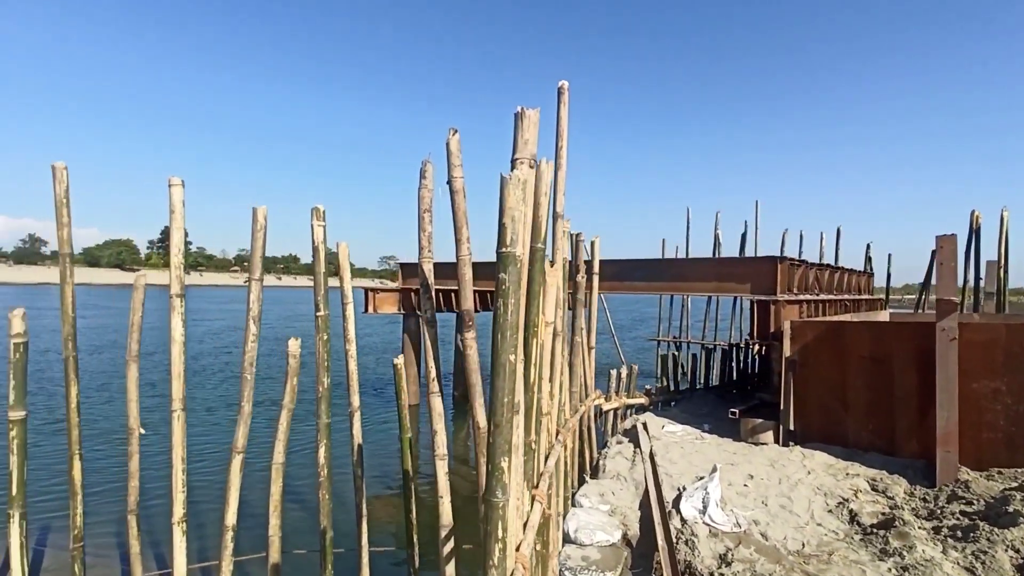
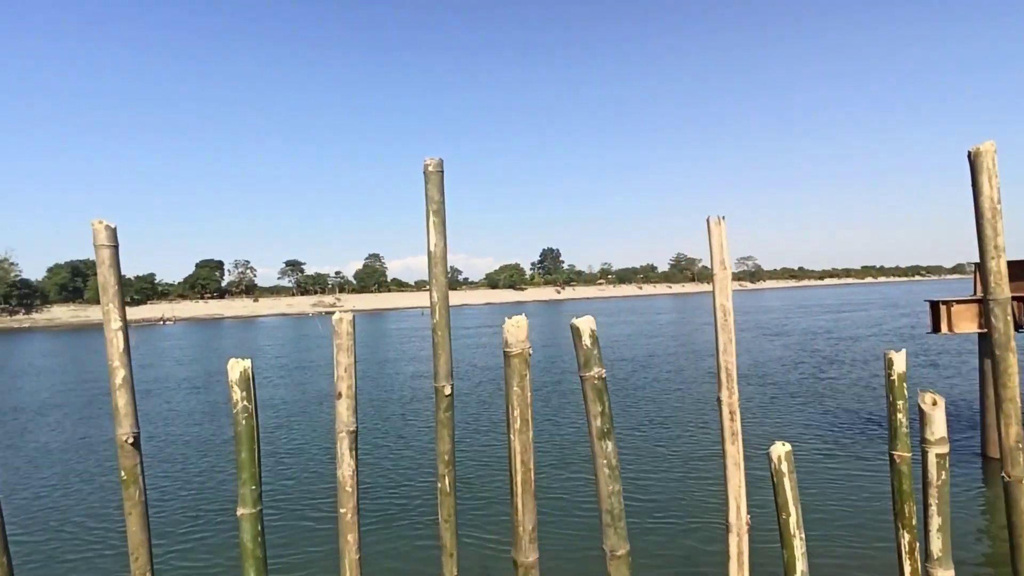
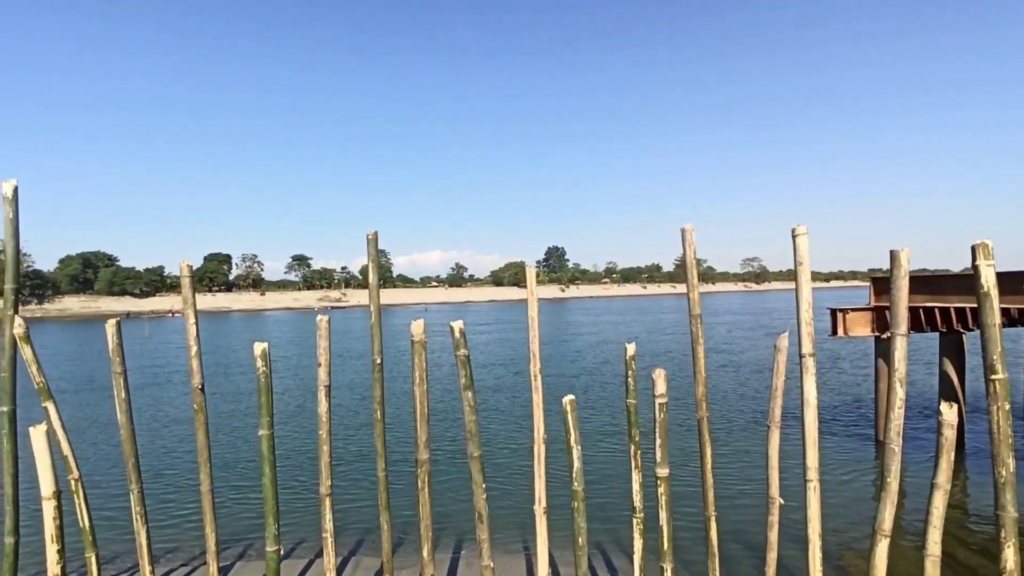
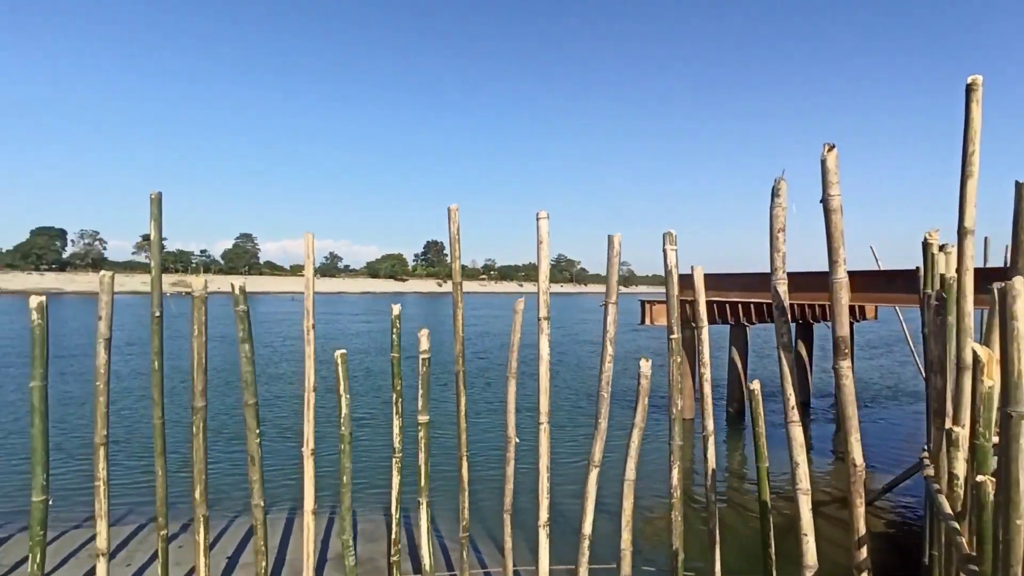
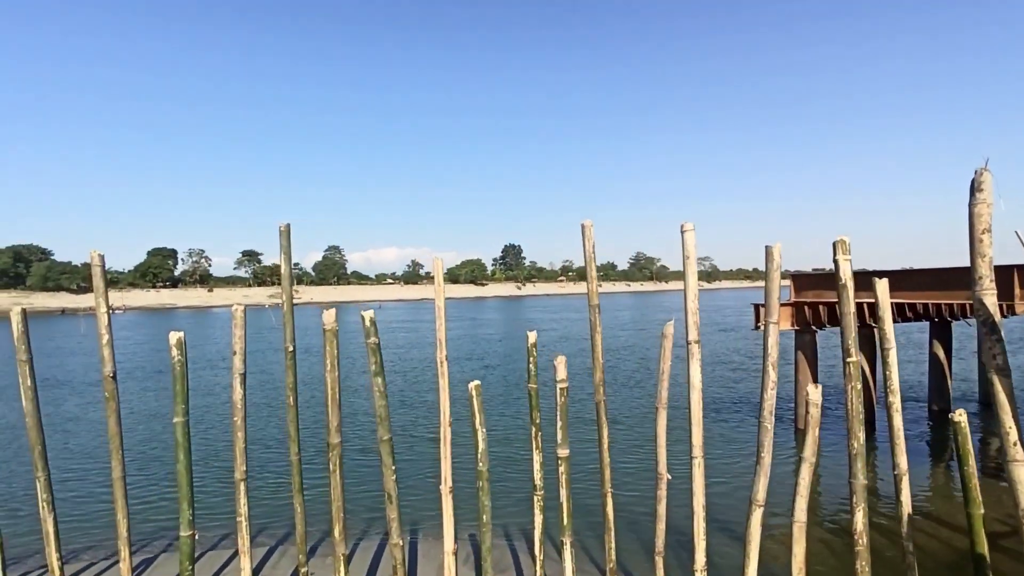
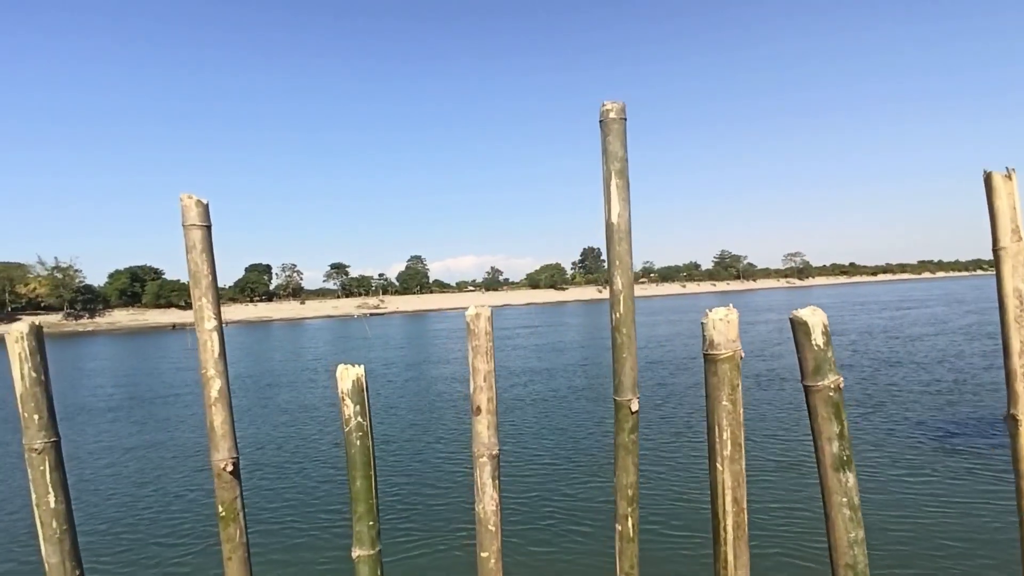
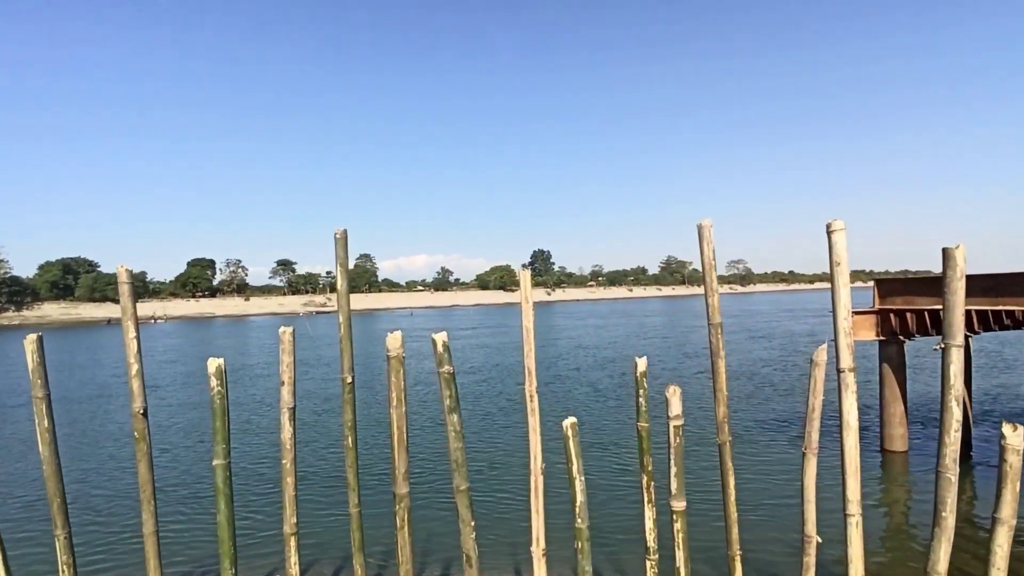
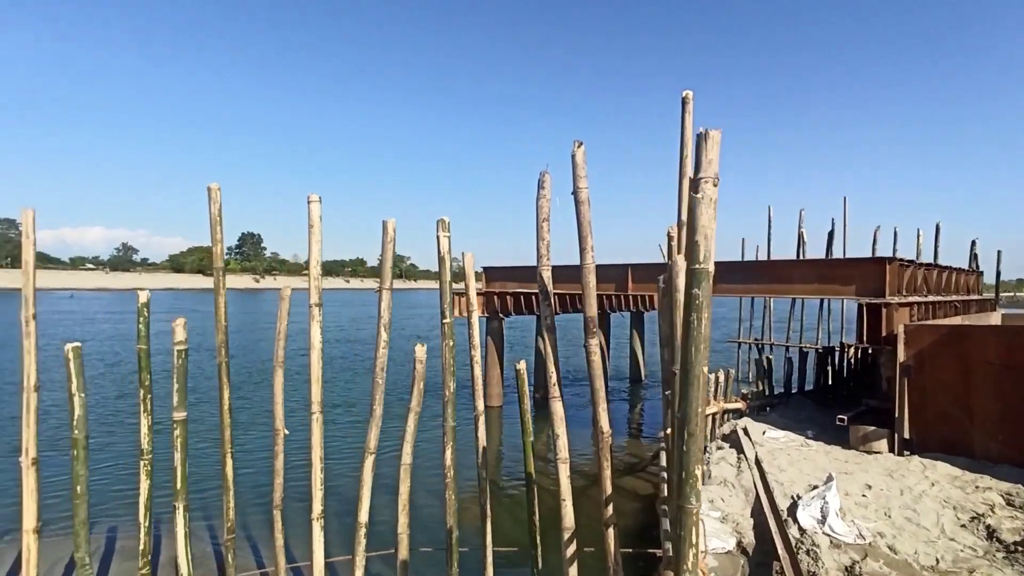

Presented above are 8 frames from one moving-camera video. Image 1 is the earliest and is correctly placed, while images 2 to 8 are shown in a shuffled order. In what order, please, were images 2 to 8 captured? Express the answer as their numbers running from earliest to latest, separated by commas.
8, 4, 5, 3, 7, 2, 6
